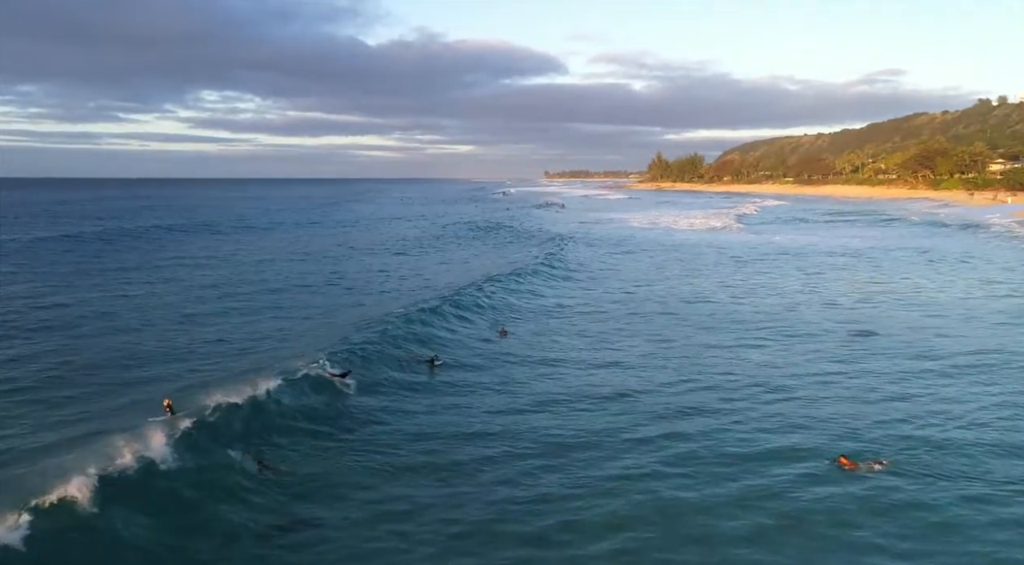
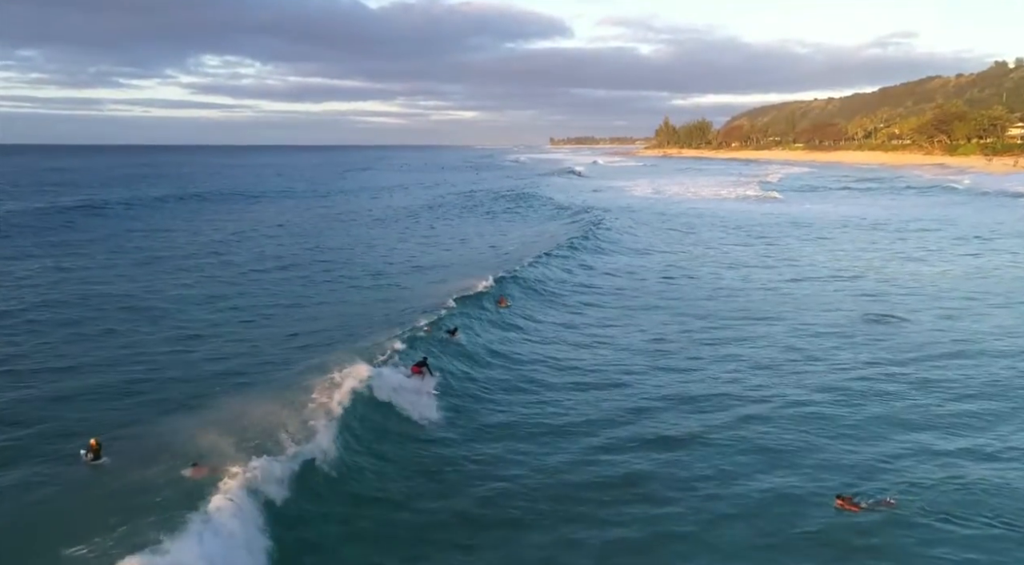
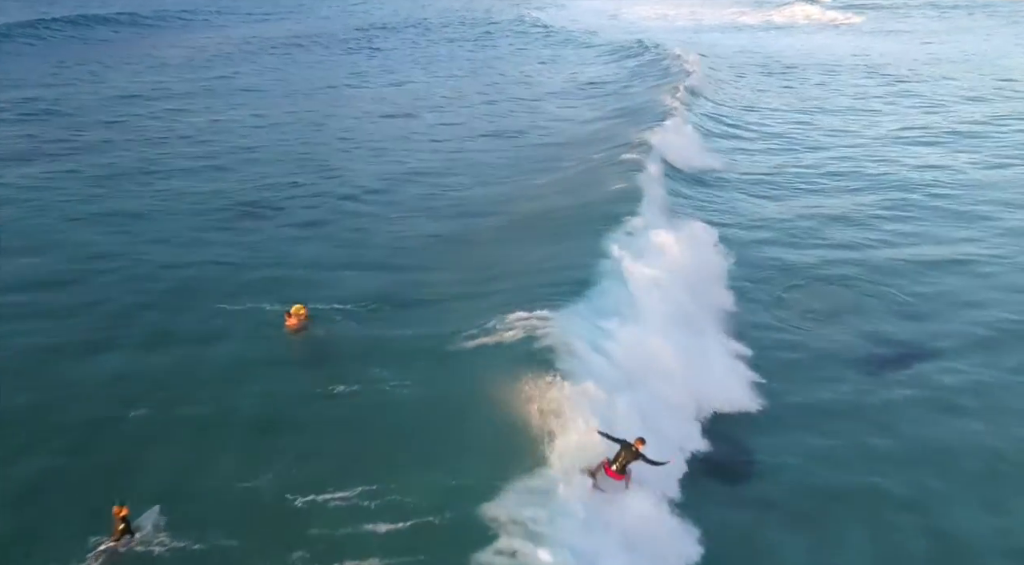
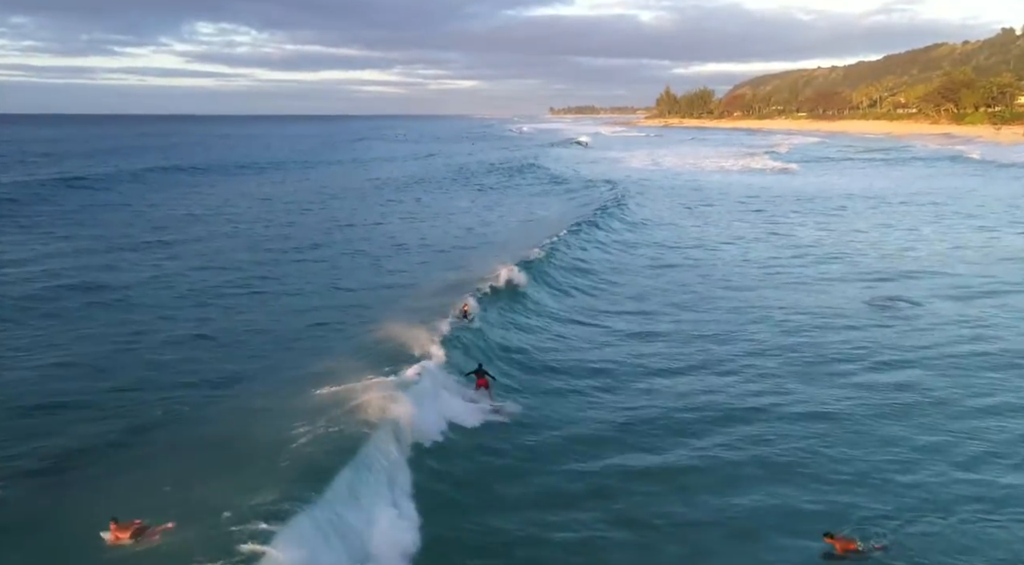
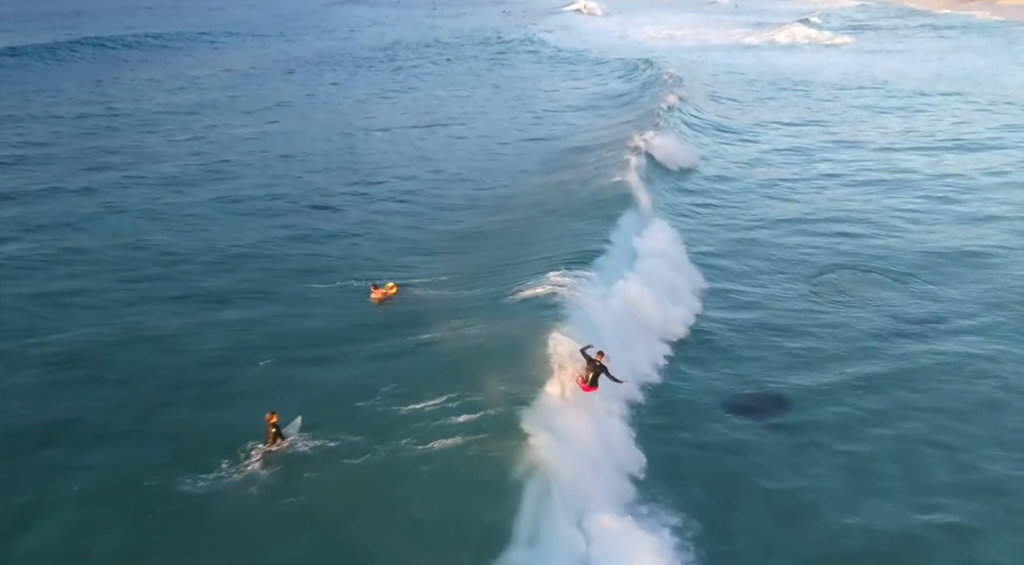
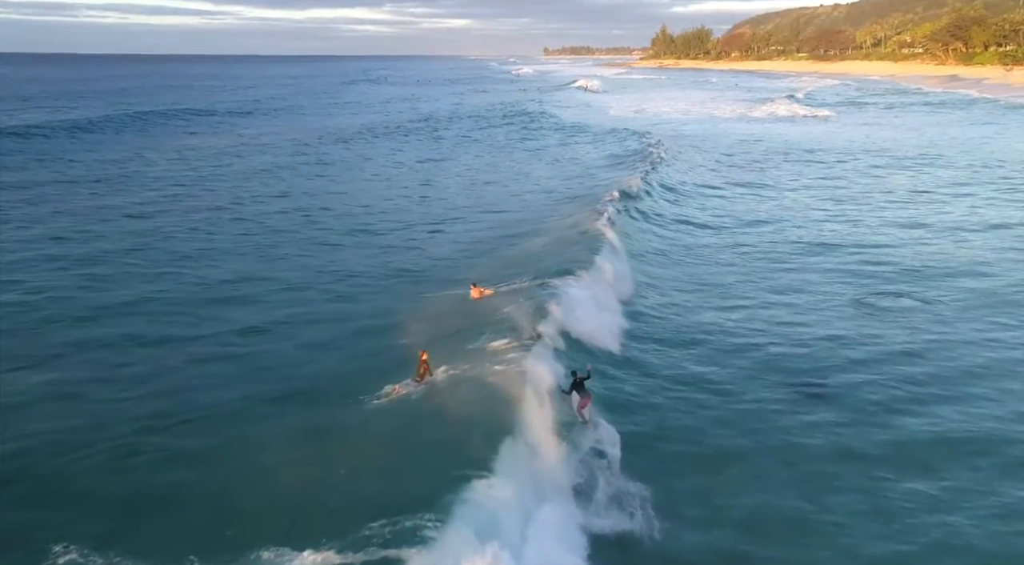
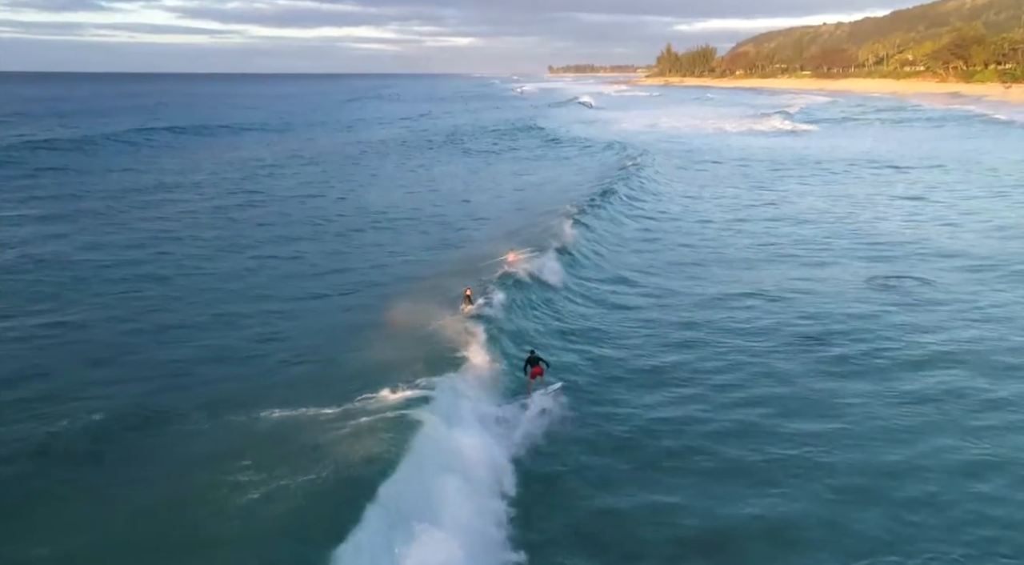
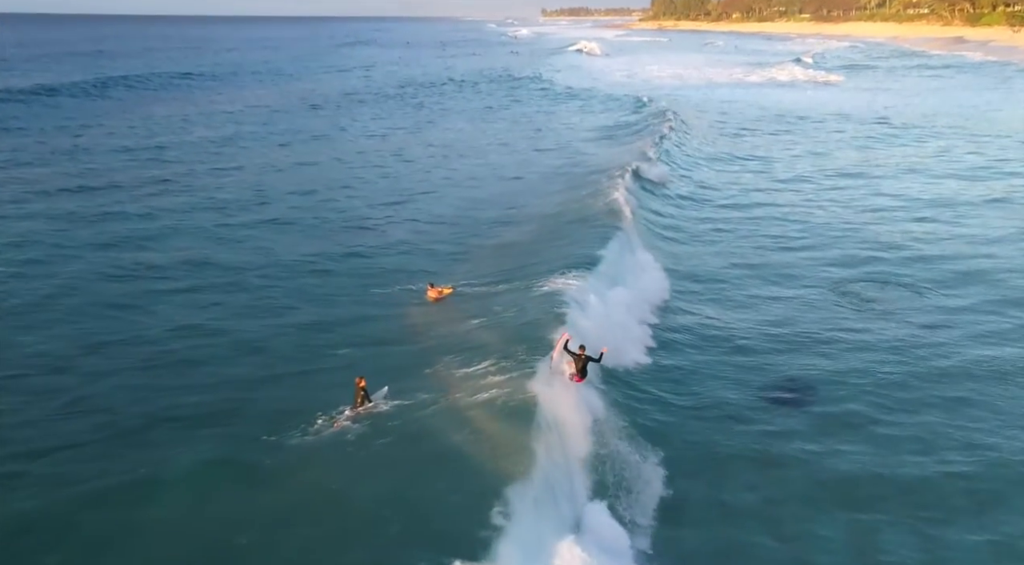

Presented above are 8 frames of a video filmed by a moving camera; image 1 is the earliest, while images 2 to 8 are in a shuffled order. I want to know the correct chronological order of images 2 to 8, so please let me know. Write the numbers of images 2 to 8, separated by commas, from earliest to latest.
2, 4, 7, 6, 8, 5, 3
